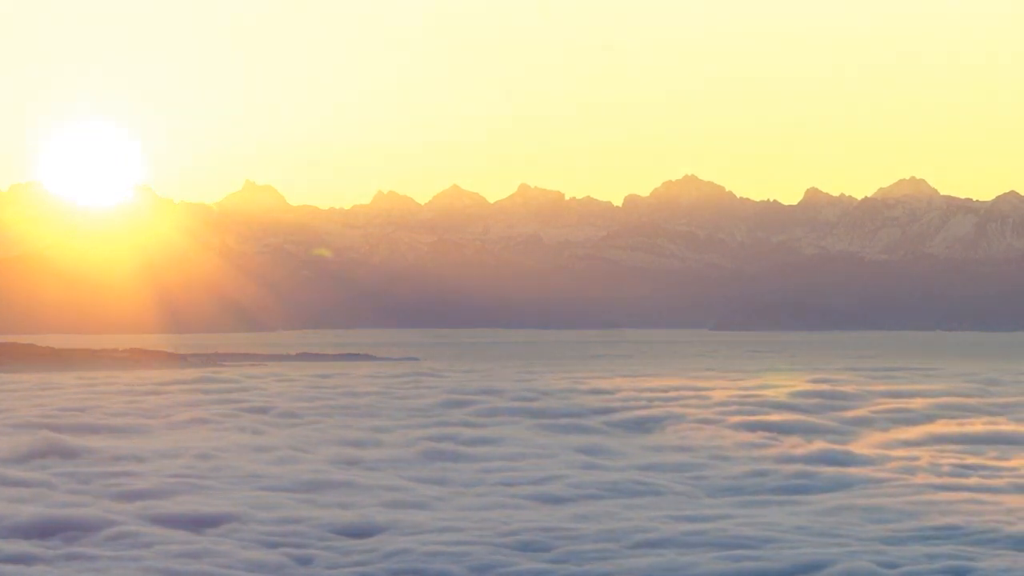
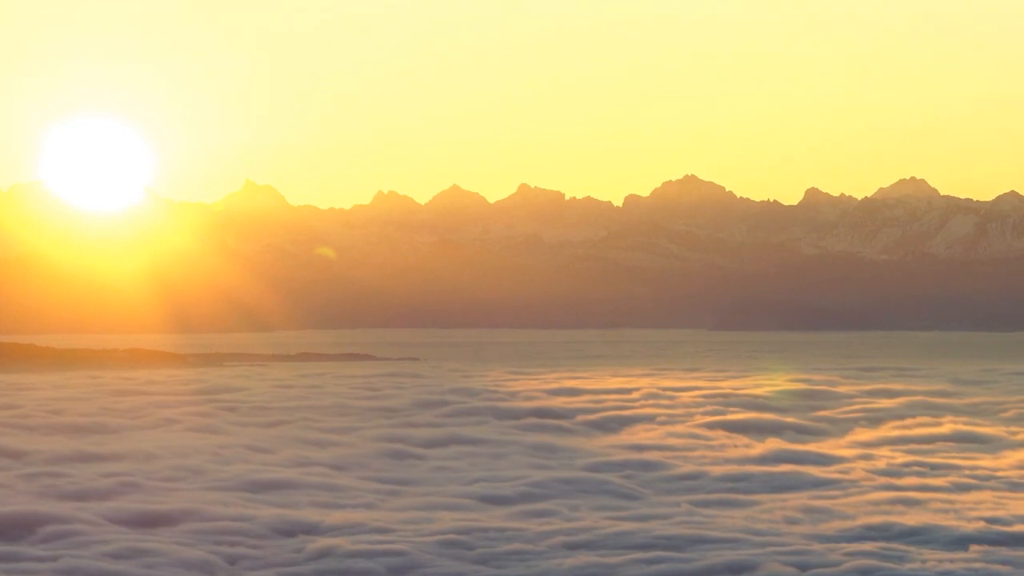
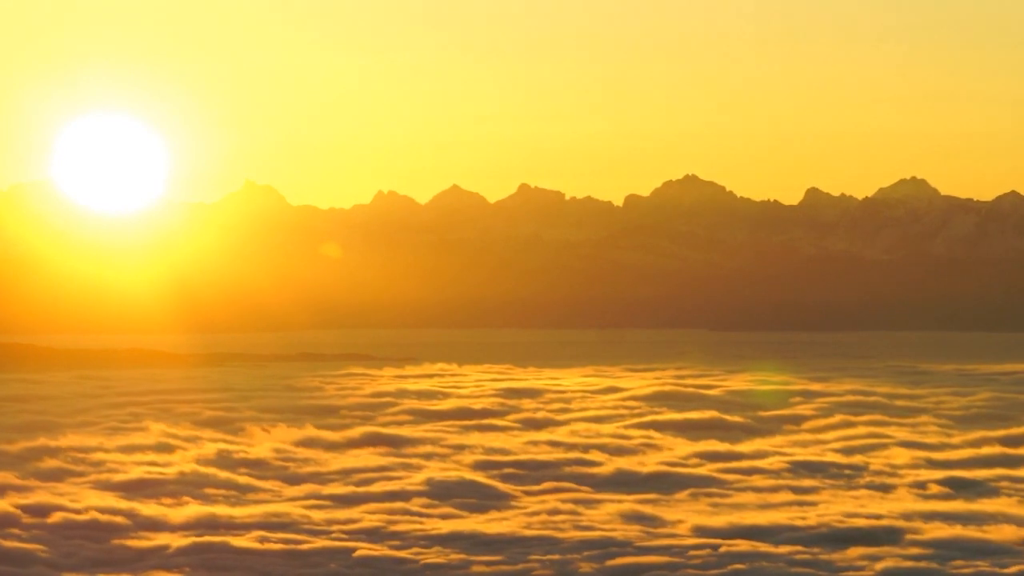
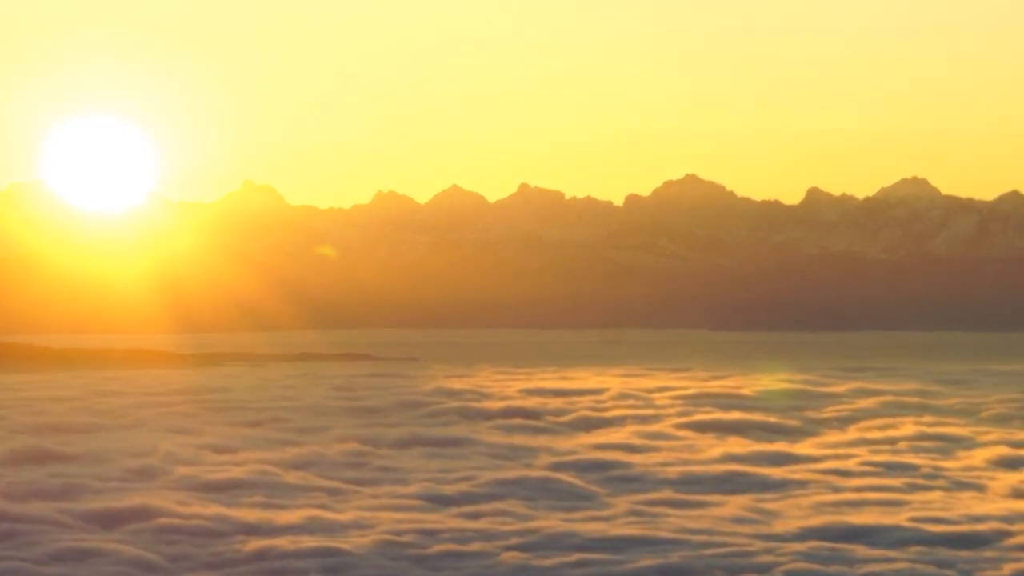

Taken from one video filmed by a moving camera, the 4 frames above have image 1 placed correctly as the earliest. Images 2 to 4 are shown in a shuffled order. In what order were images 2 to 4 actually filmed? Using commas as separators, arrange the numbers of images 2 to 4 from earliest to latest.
2, 4, 3
